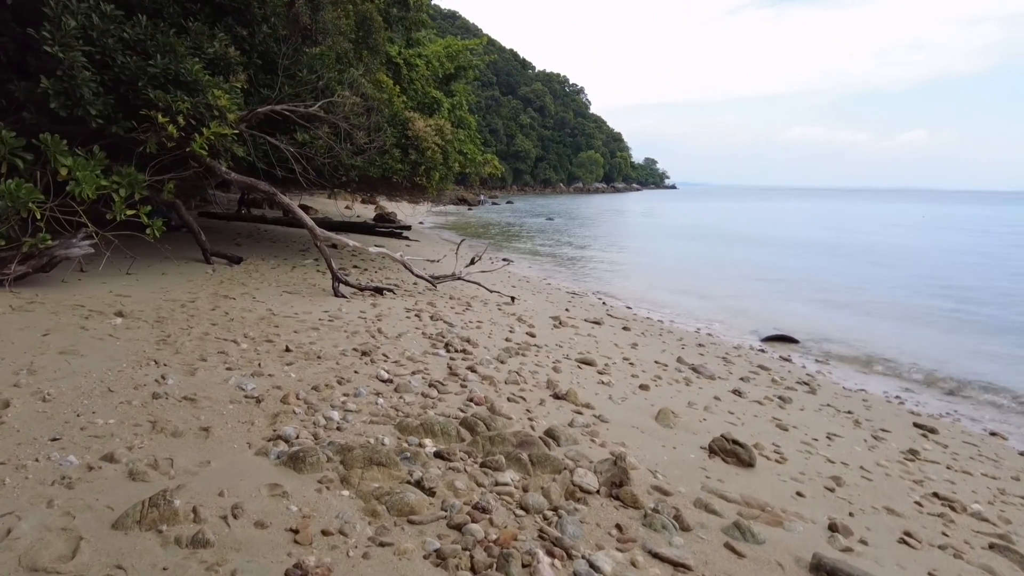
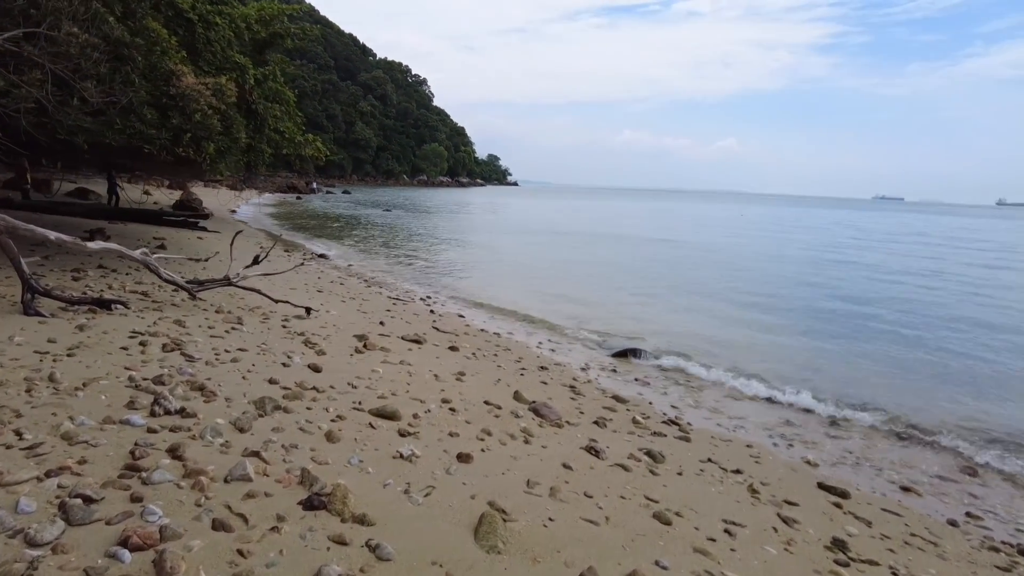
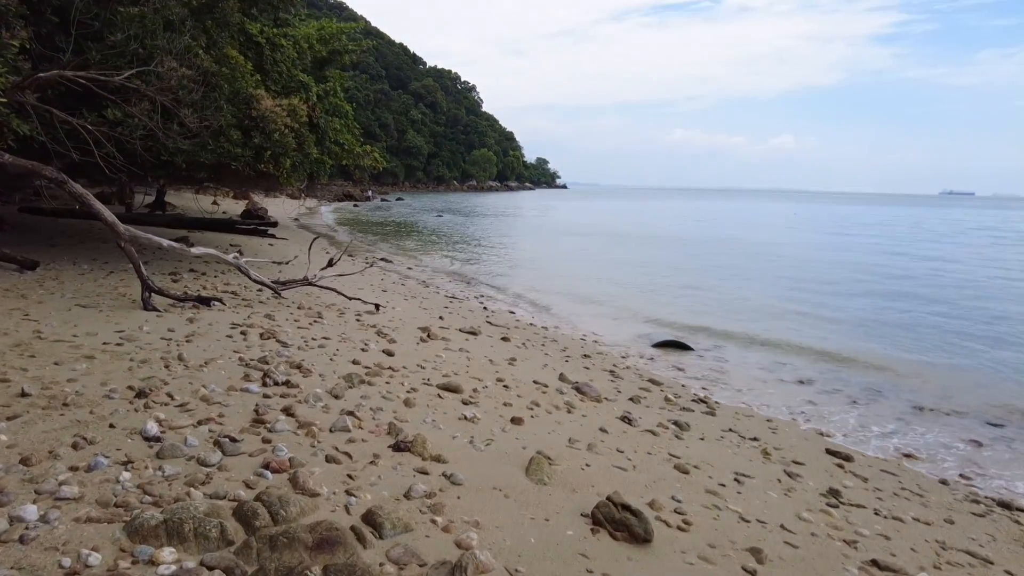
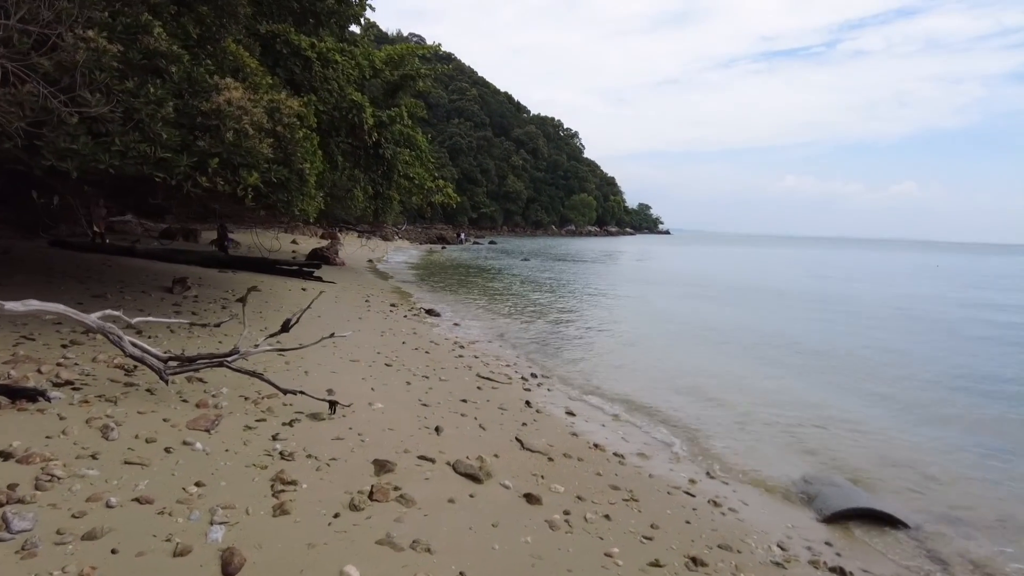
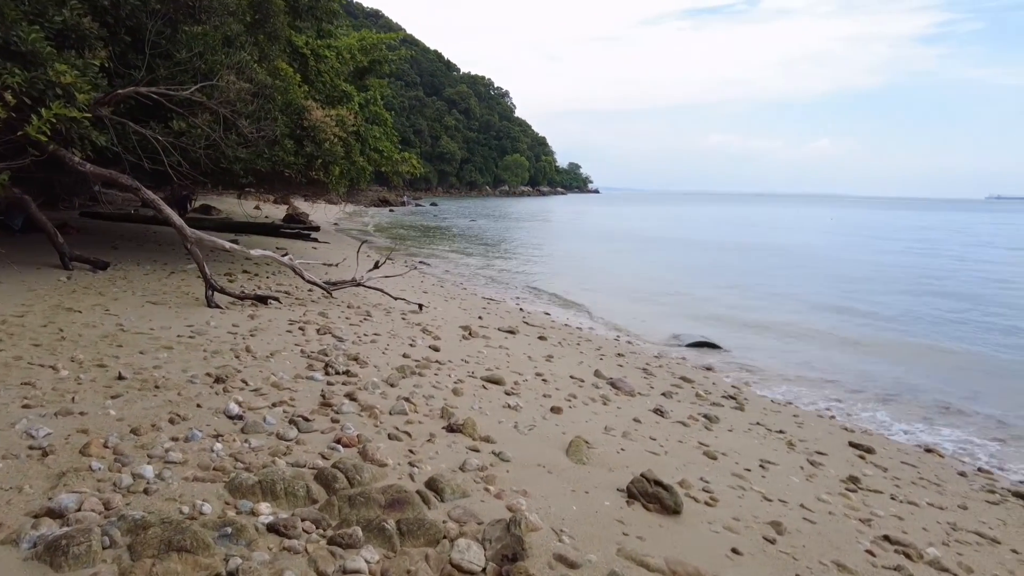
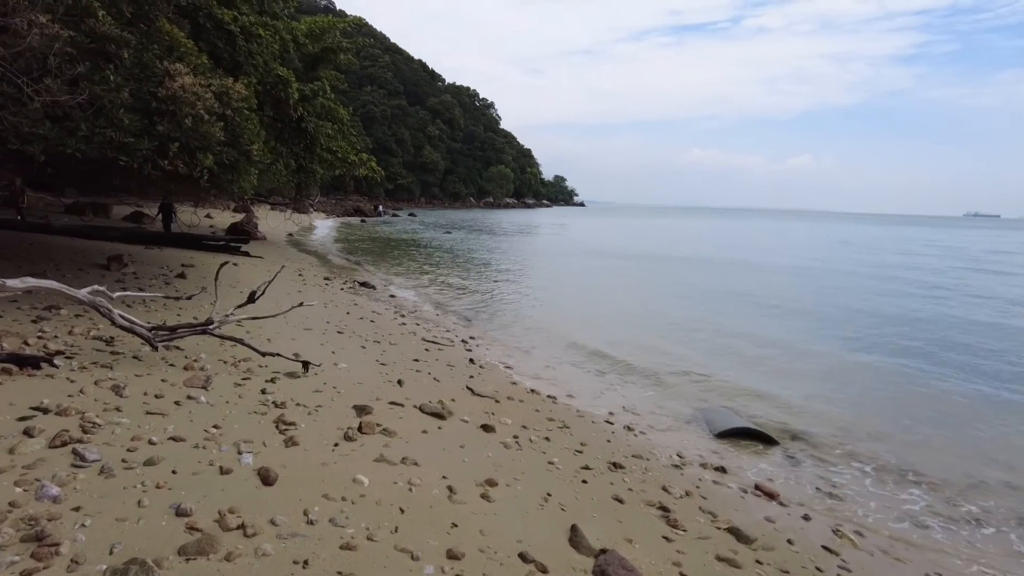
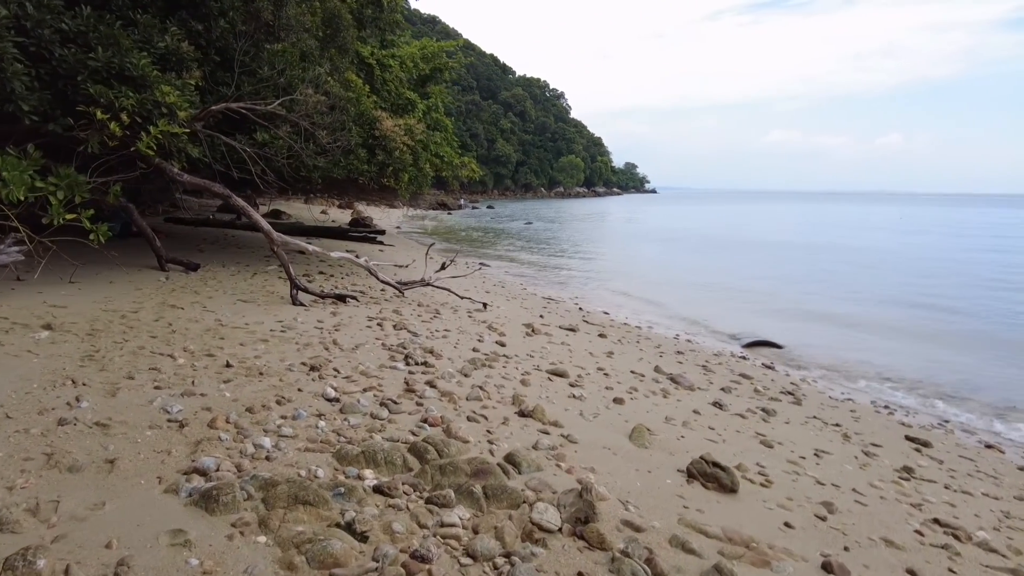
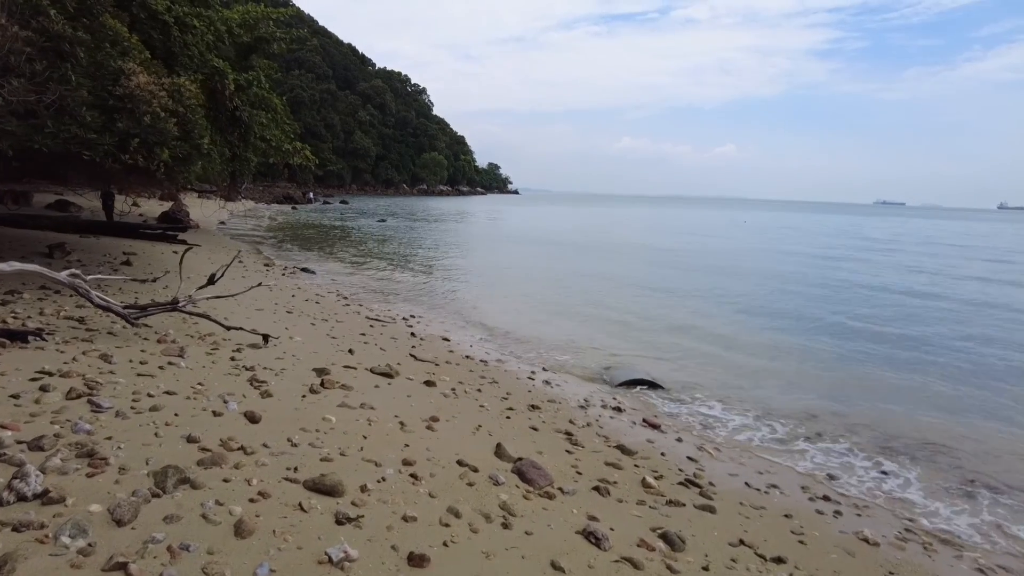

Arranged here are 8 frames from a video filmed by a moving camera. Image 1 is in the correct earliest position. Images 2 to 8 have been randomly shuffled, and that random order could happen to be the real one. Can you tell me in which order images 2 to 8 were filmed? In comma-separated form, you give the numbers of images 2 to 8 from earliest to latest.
7, 5, 3, 2, 8, 6, 4
